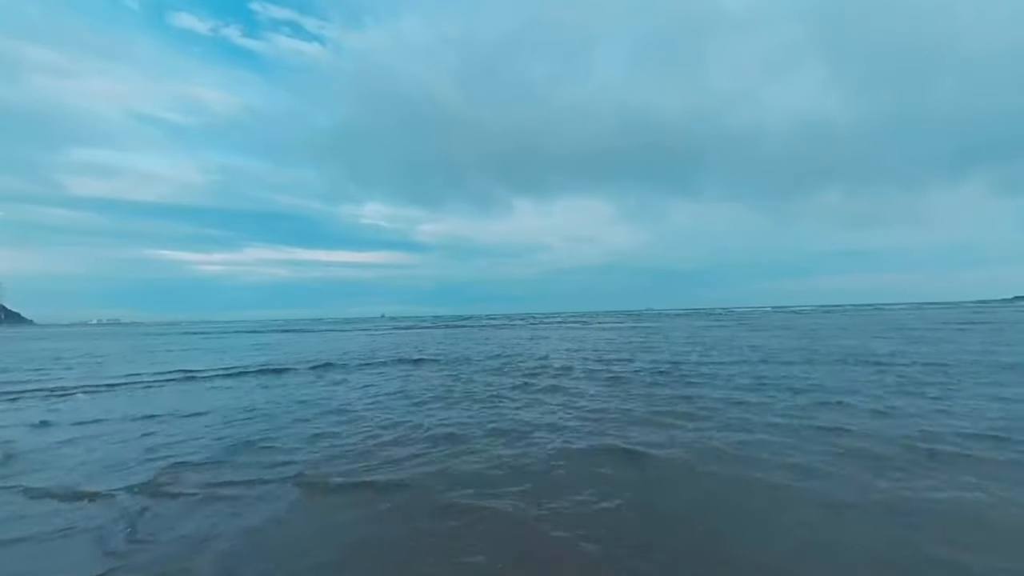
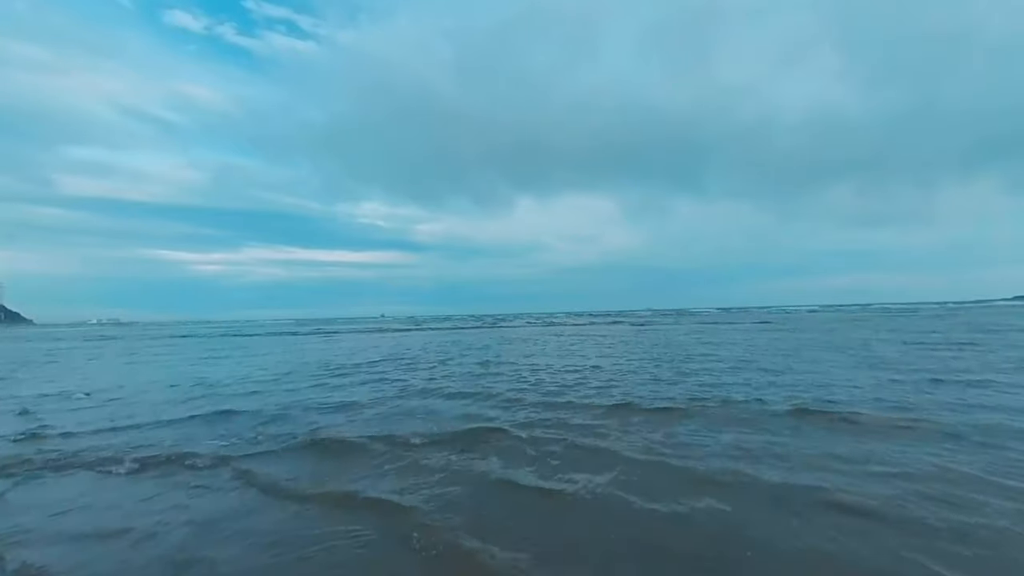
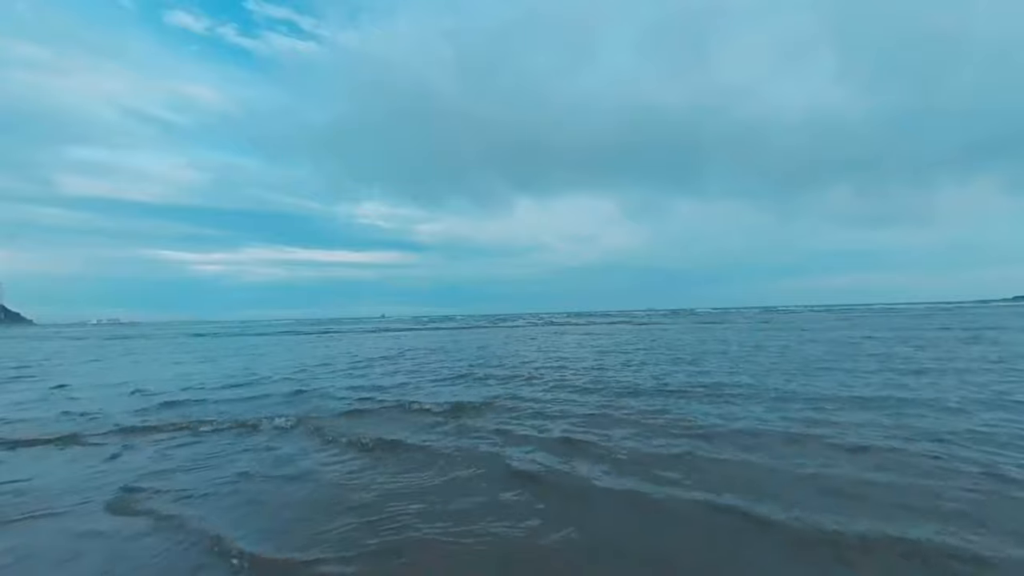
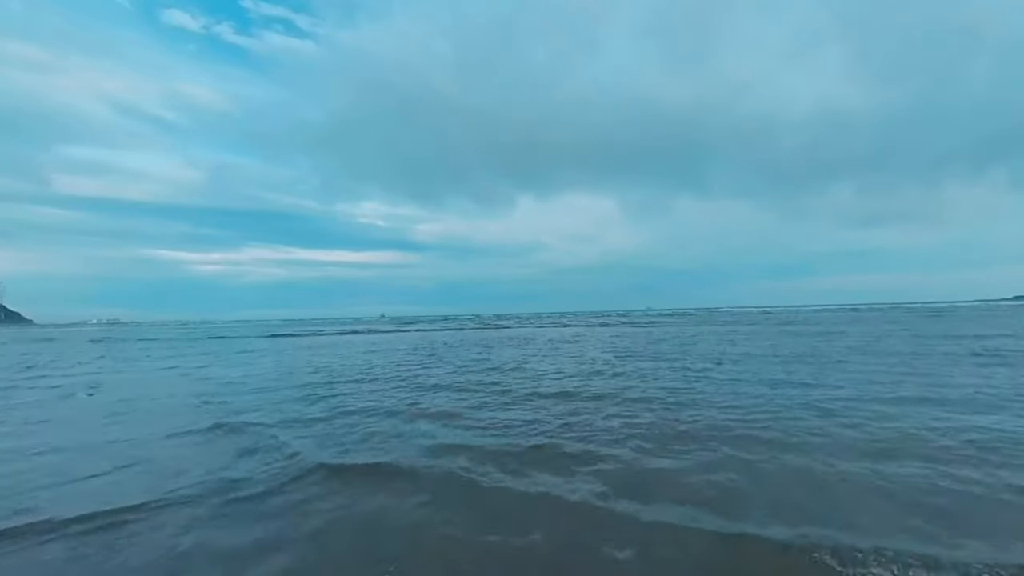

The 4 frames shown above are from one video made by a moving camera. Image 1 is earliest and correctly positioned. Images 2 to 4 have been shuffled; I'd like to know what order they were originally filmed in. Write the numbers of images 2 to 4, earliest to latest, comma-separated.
3, 2, 4
